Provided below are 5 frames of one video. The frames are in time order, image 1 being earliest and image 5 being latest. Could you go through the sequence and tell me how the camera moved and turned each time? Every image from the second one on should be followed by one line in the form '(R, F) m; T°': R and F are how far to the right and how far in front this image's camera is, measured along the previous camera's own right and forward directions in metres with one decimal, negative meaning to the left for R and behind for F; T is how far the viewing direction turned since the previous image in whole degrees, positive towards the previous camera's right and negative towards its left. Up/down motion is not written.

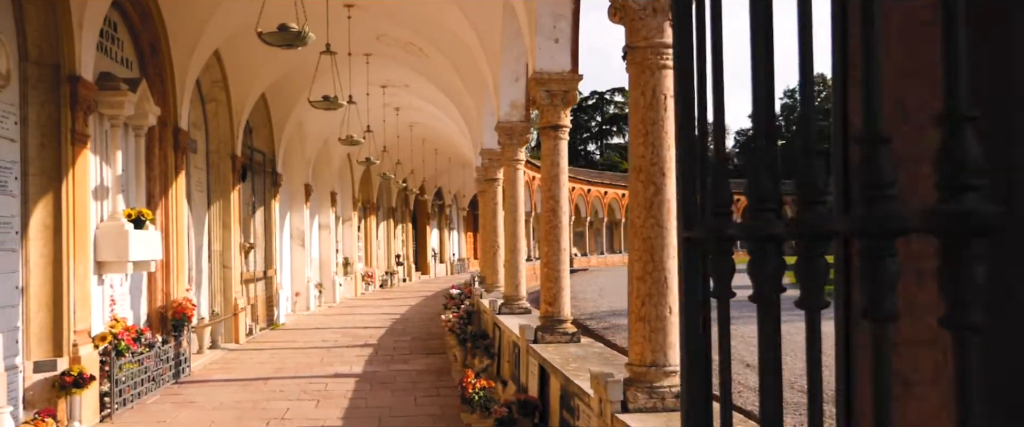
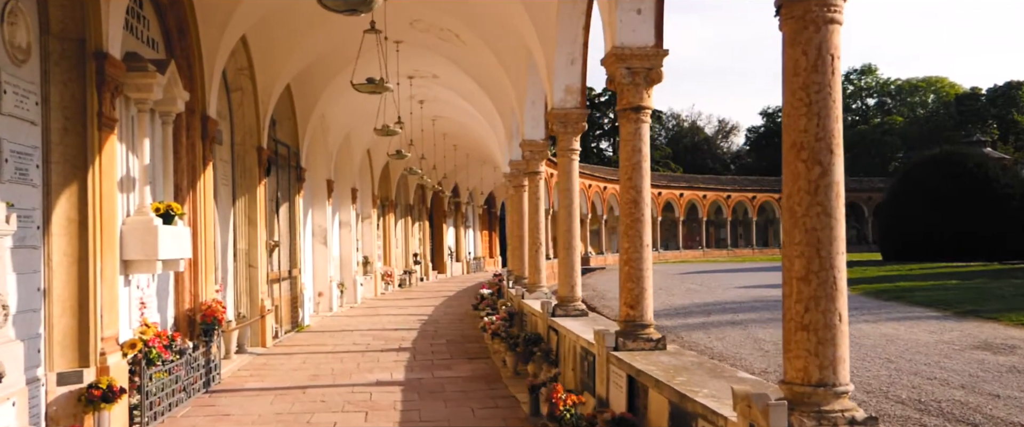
(-0.5, +0.8) m; 0°
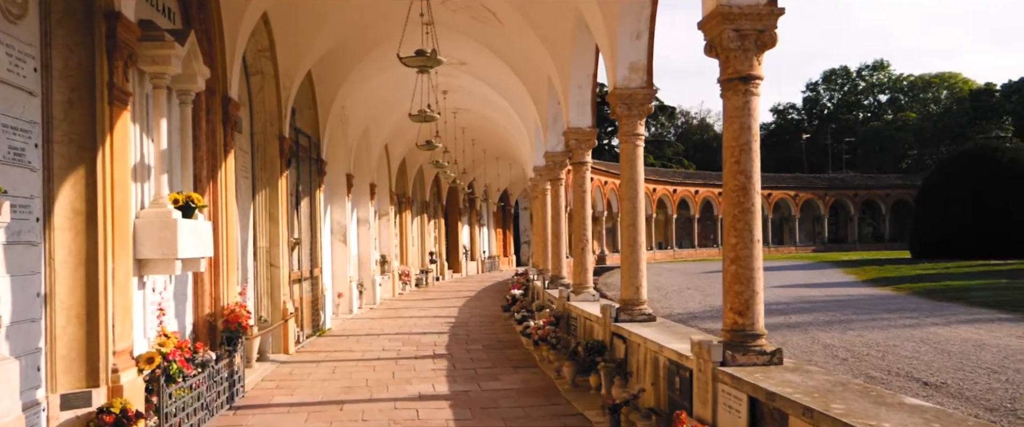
(-0.5, +1.0) m; 0°
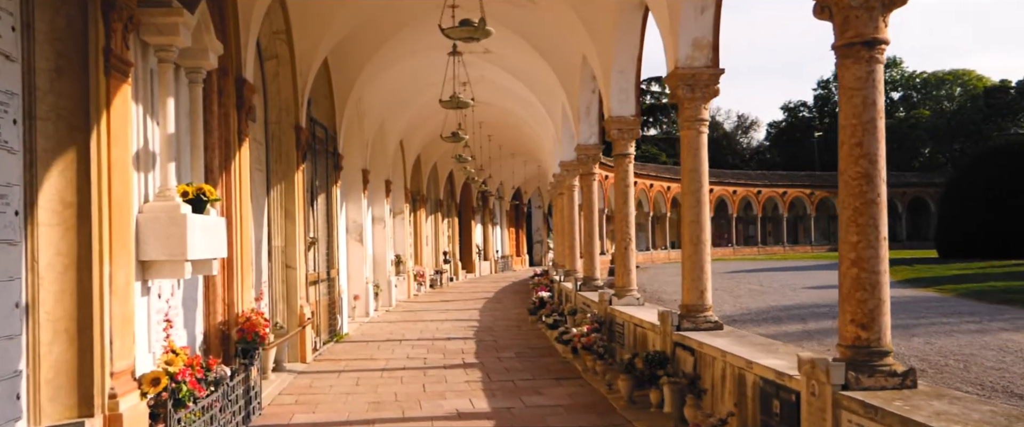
(-0.4, +0.9) m; 0°
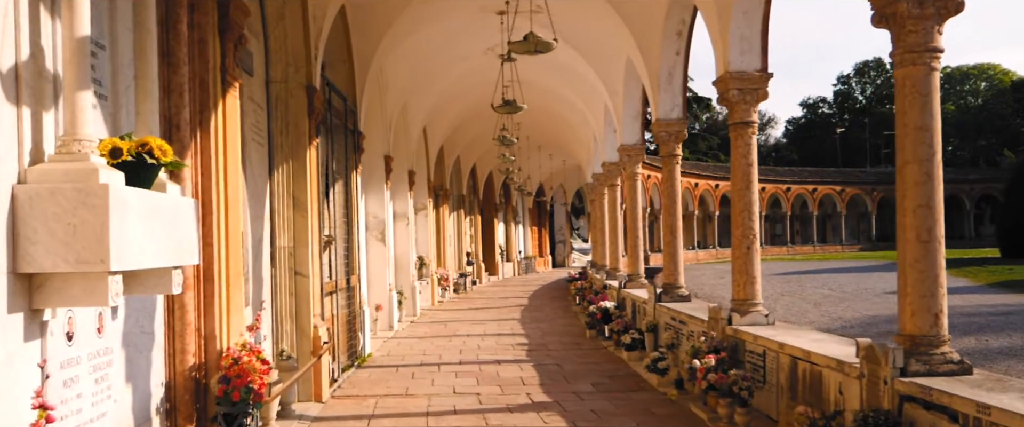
(-0.7, +2.6) m; 0°
